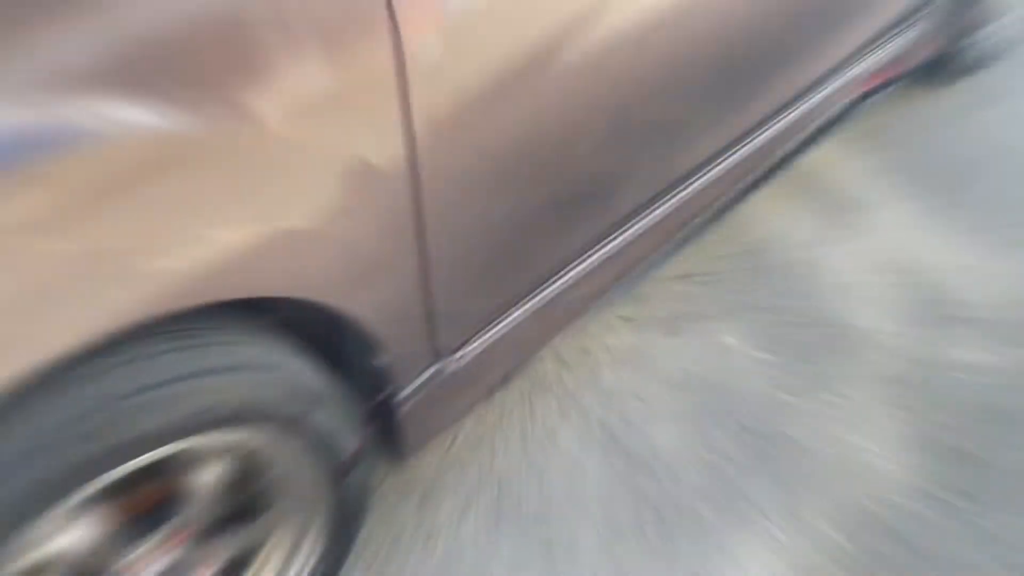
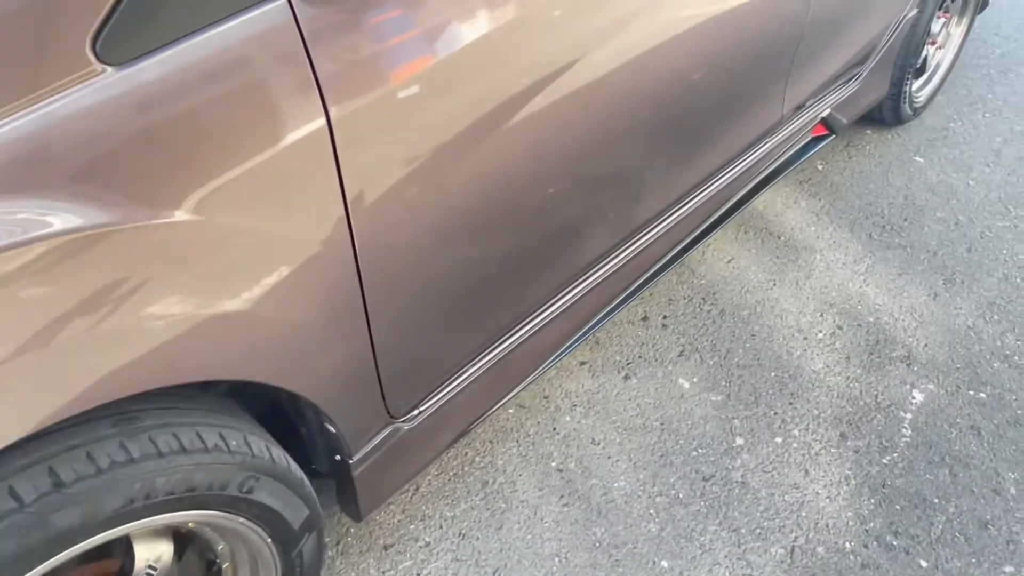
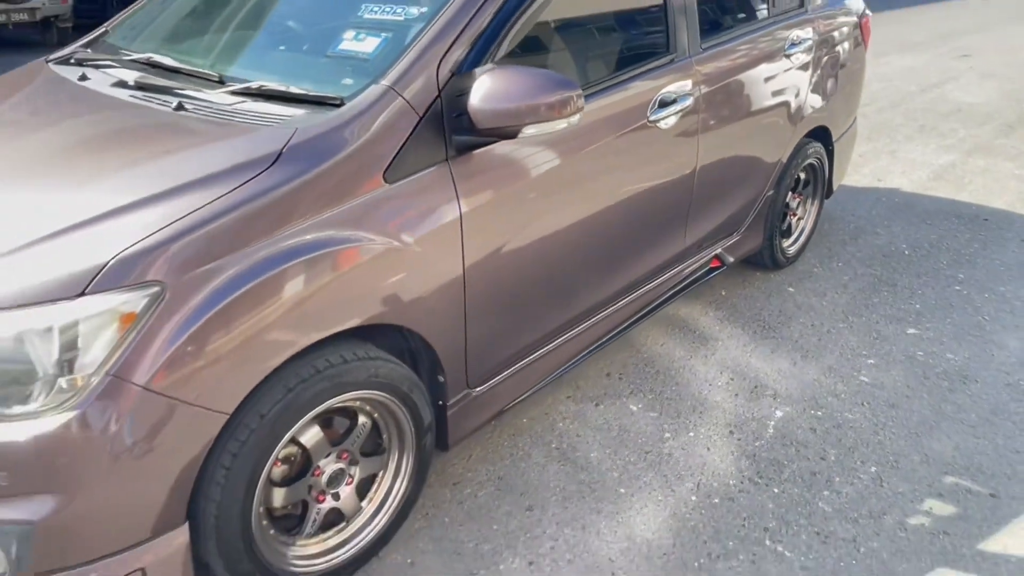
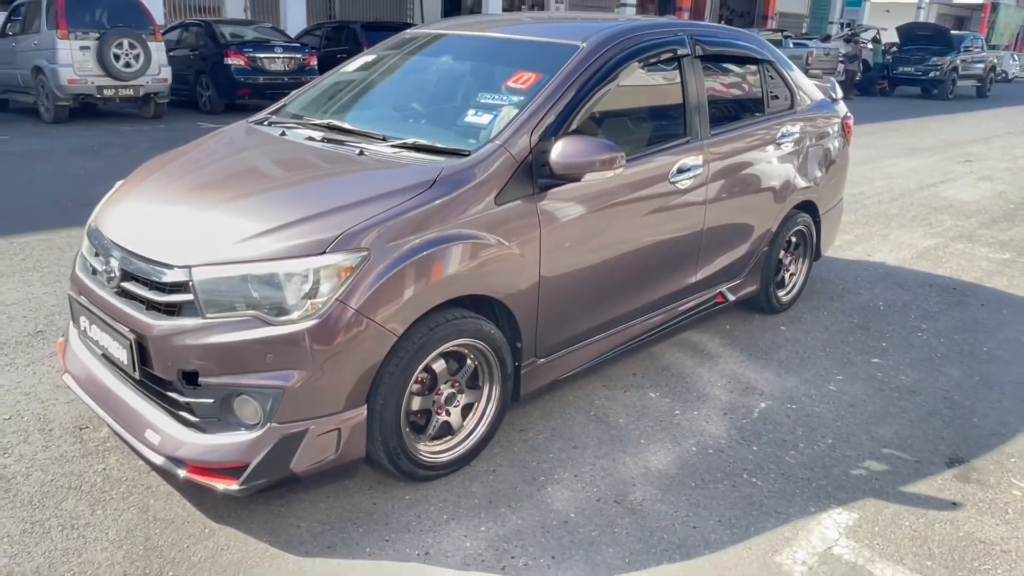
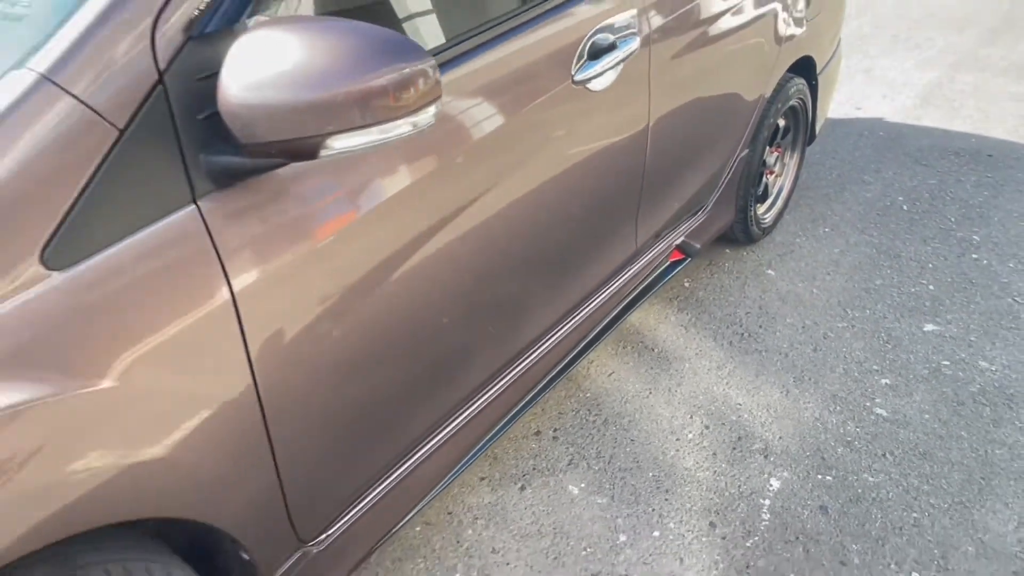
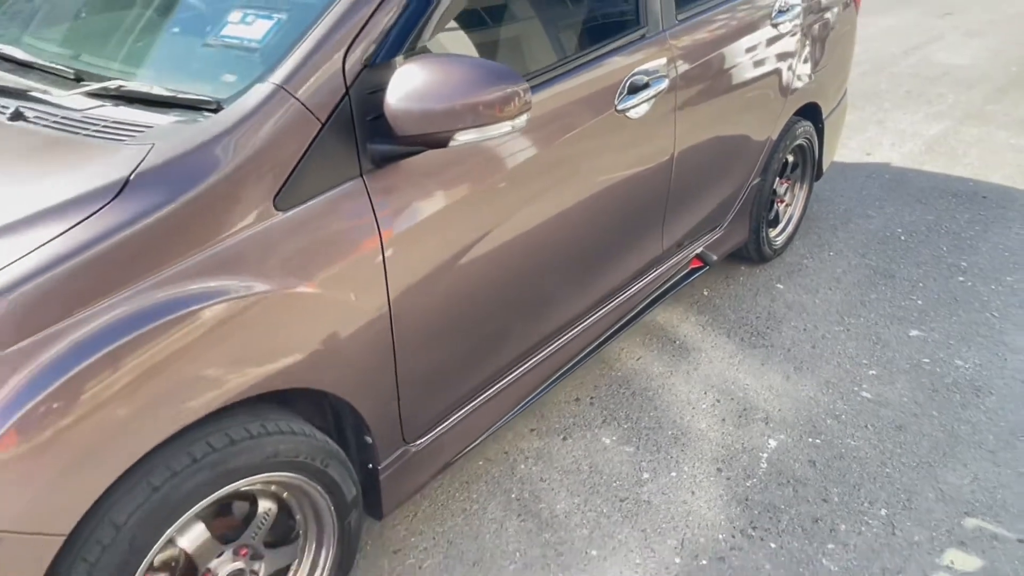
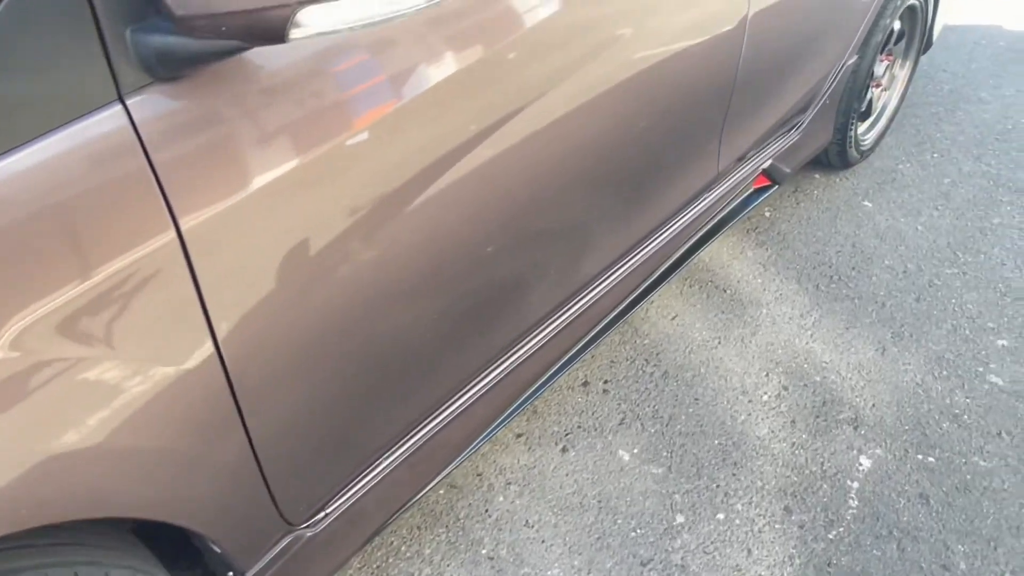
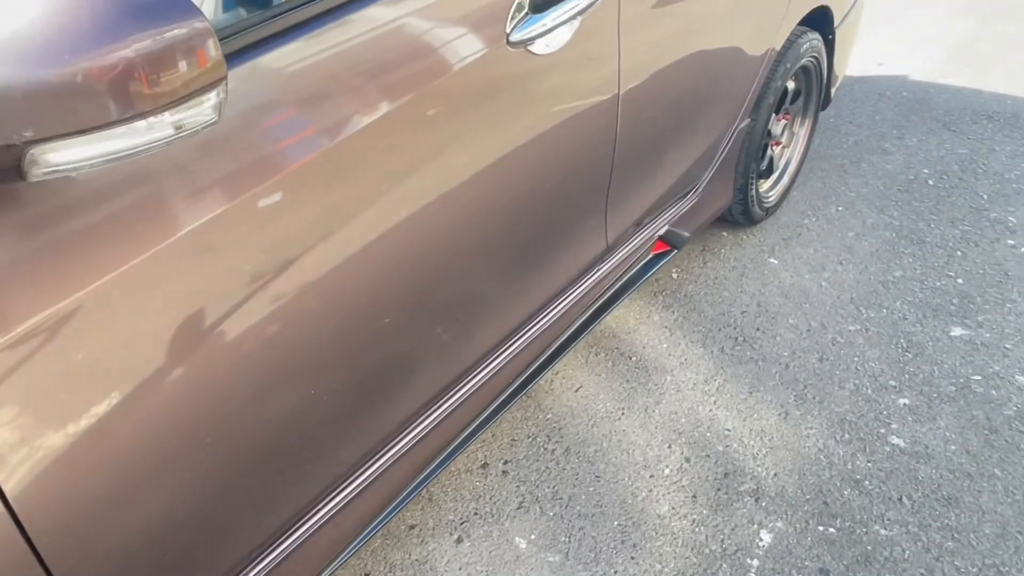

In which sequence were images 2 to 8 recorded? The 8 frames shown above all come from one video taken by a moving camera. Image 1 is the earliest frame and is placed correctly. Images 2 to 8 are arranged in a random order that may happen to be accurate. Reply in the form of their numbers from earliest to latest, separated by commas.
2, 7, 8, 5, 6, 3, 4
